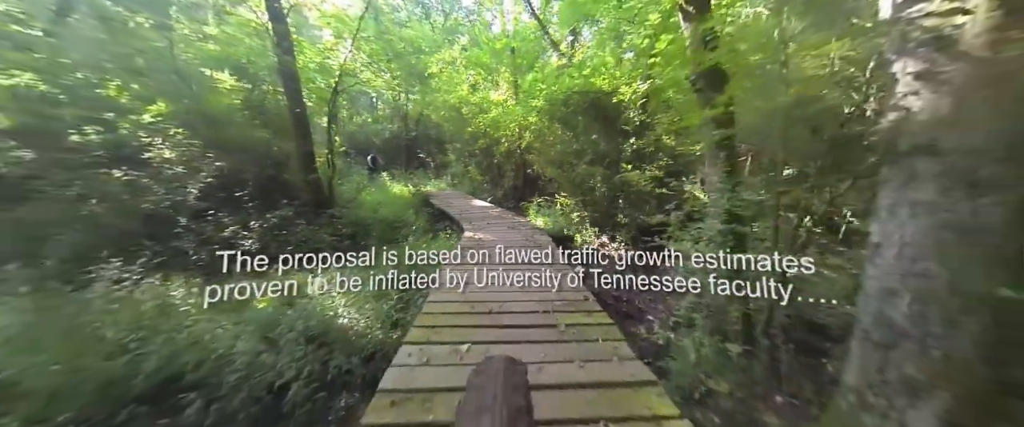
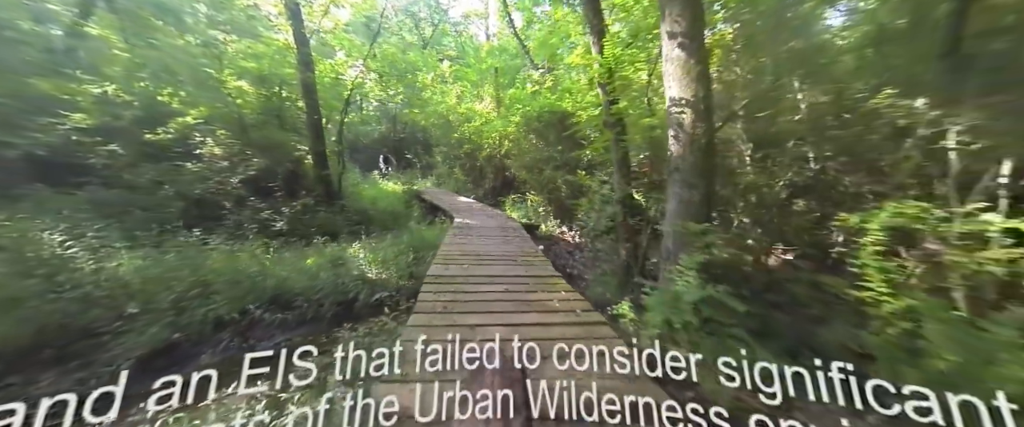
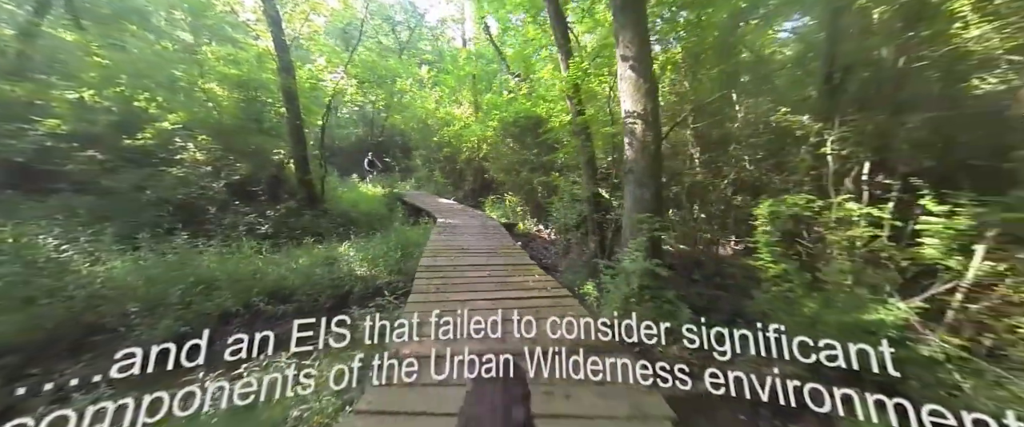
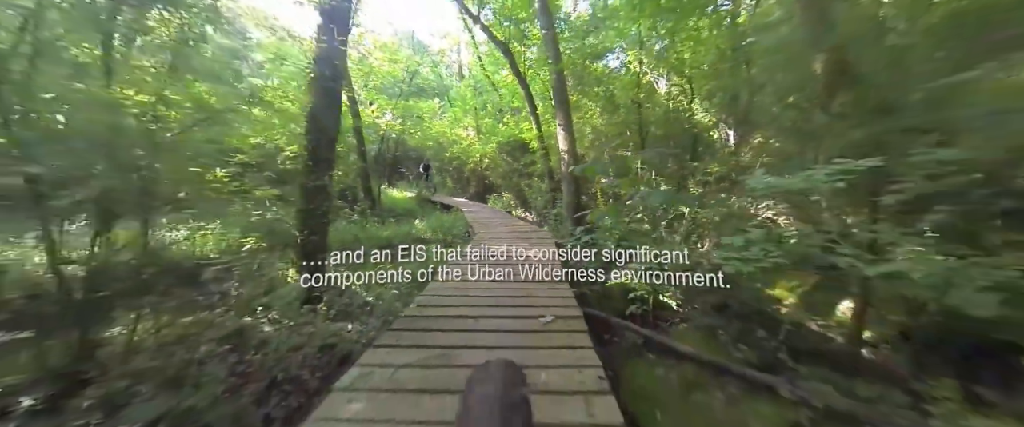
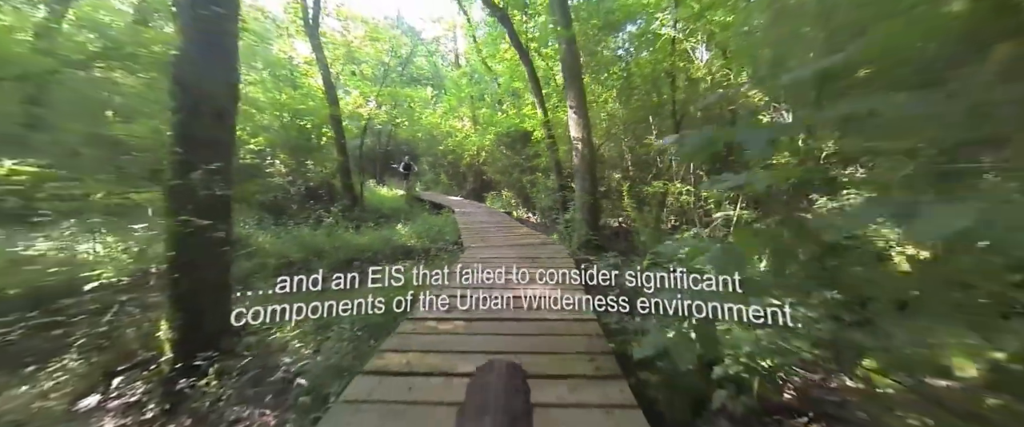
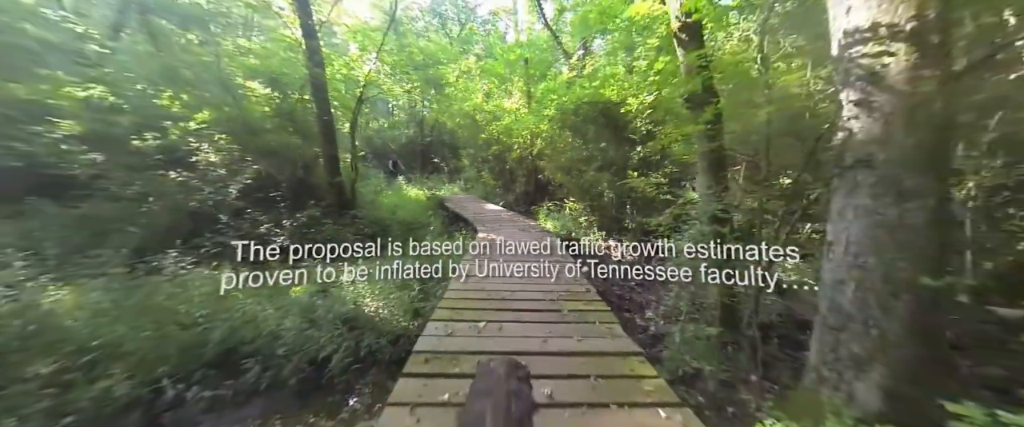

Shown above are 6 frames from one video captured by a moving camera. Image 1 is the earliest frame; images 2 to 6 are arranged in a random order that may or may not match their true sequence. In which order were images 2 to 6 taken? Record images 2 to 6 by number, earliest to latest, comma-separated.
6, 2, 3, 5, 4
